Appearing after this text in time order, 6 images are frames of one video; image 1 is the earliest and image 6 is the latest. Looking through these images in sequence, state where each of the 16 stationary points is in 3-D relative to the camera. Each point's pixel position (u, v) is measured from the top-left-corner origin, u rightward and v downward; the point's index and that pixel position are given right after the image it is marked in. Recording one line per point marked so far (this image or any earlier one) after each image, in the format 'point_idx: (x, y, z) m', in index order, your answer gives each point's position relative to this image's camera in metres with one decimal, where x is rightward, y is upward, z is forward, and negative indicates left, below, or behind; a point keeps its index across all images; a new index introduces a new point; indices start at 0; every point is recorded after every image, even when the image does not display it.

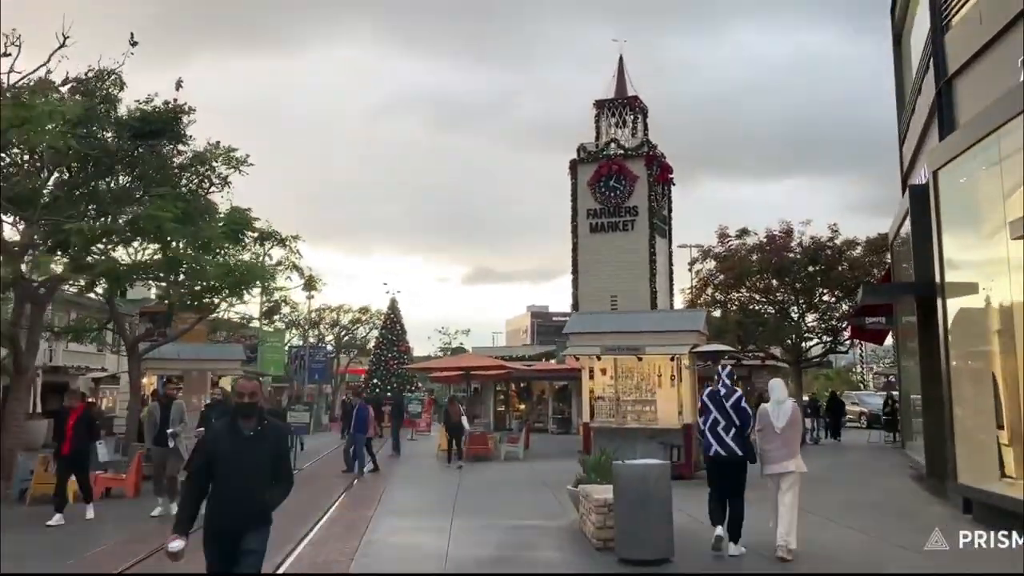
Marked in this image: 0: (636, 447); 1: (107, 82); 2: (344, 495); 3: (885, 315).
0: (+2.4, -3.1, +17.2) m
1: (-7.9, +4.1, +17.5) m
2: (-3.1, -3.9, +16.7) m
3: (+8.0, -0.6, +19.2) m
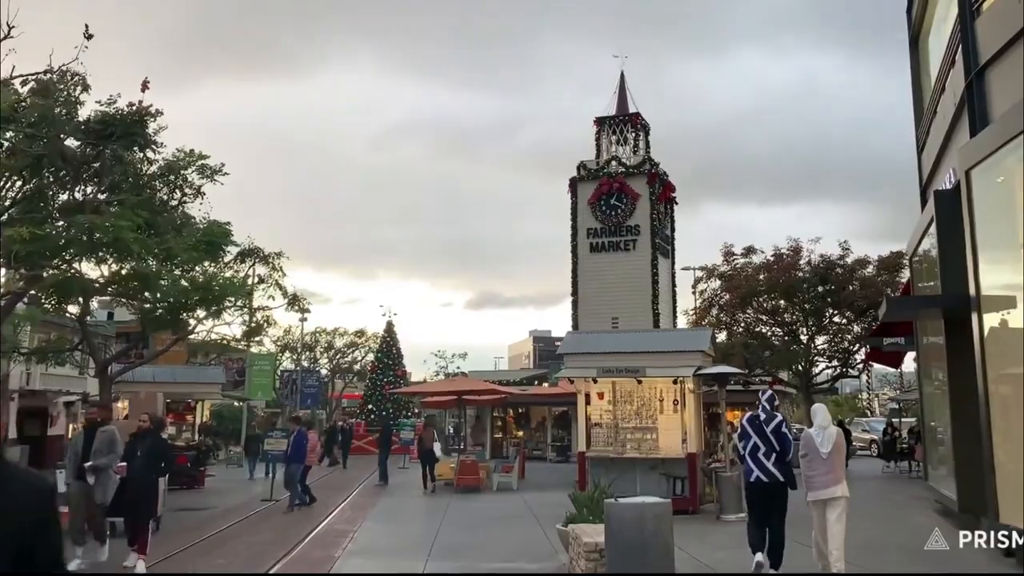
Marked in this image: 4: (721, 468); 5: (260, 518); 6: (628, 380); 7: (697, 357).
0: (+2.2, -3.4, +15.8) m
1: (-8.1, +3.8, +16.4) m
2: (-3.3, -4.2, +15.3) m
3: (+7.9, -1.0, +17.8) m
4: (+3.7, -3.2, +15.8) m
5: (-4.9, -4.5, +17.4) m
6: (+2.2, -1.7, +16.8) m
7: (+3.3, -1.2, +15.7) m
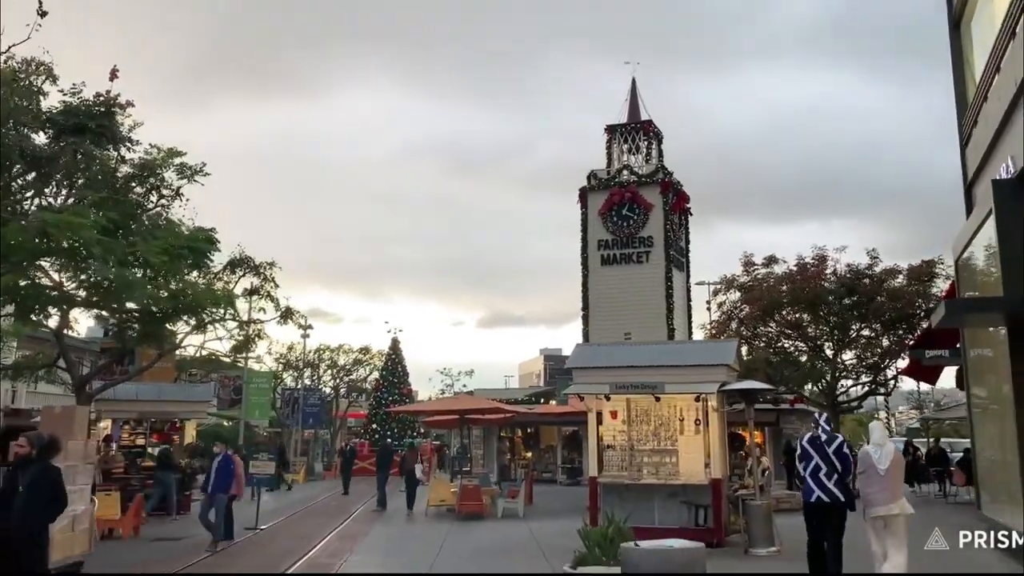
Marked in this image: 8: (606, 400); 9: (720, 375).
0: (+2.3, -3.5, +14.2) m
1: (-8.0, +3.6, +15.0) m
2: (-3.3, -4.3, +13.8) m
3: (+7.9, -1.1, +16.2) m
4: (+3.7, -3.3, +14.2) m
5: (-4.8, -4.6, +15.9) m
6: (+2.3, -1.9, +15.3) m
7: (+3.3, -1.3, +14.1) m
8: (+1.6, -1.9, +15.3) m
9: (+3.3, -1.4, +14.1) m
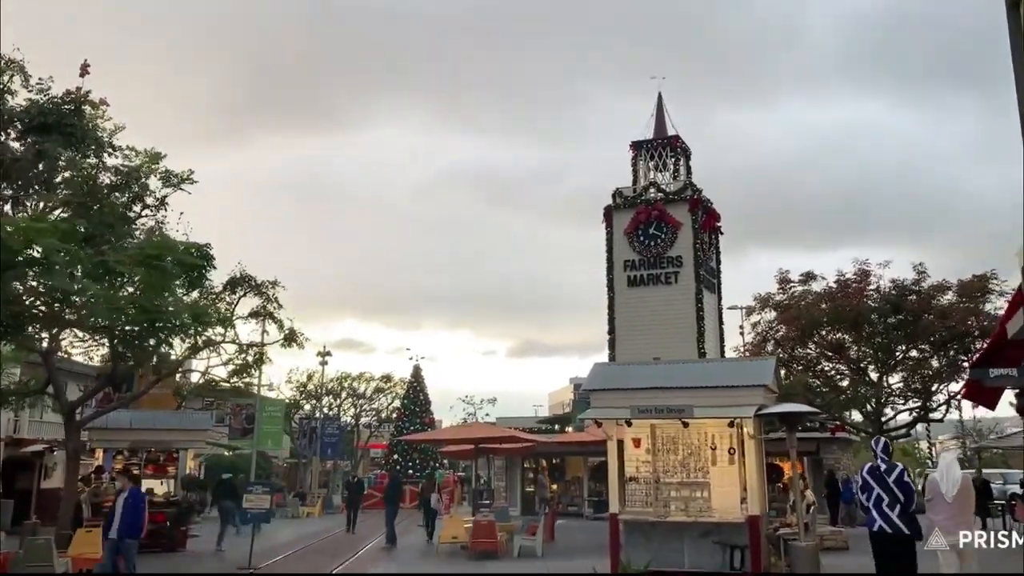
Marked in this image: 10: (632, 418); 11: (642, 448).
0: (+2.4, -3.6, +12.5) m
1: (-7.9, +3.4, +13.9) m
2: (-3.2, -4.5, +12.3) m
3: (+8.1, -1.3, +14.4) m
4: (+3.9, -3.5, +12.4) m
5: (-4.6, -4.9, +14.4) m
6: (+2.4, -2.1, +13.6) m
7: (+3.4, -1.5, +12.5) m
8: (+1.8, -2.1, +13.7) m
9: (+3.4, -1.5, +12.5) m
10: (+1.8, -1.9, +13.0) m
11: (+2.0, -2.4, +13.8) m
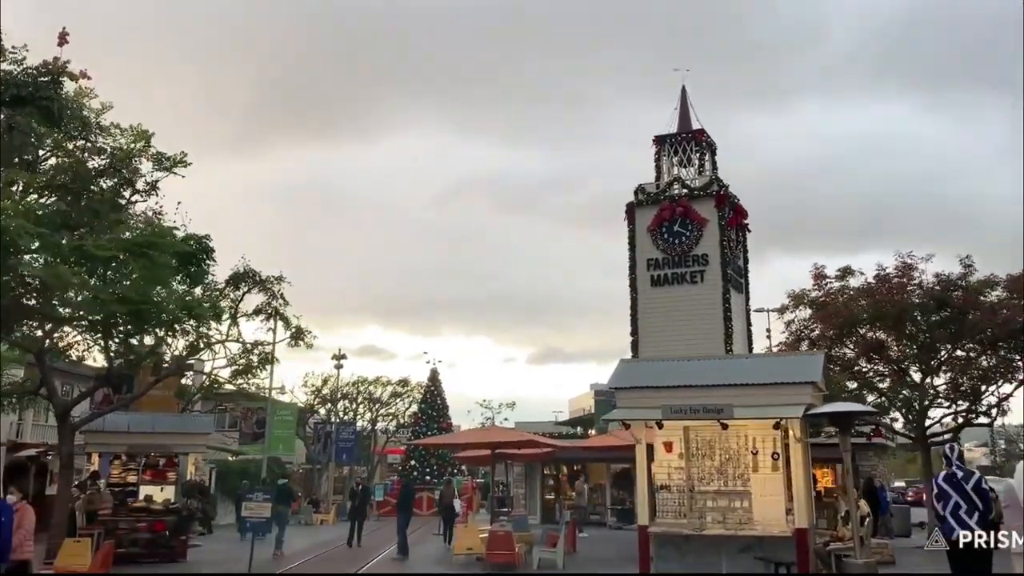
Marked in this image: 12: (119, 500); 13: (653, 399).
0: (+2.6, -3.5, +11.2) m
1: (-7.6, +3.5, +12.9) m
2: (-2.9, -4.3, +11.1) m
3: (+8.4, -1.1, +13.0) m
4: (+4.1, -3.3, +11.1) m
5: (-4.3, -4.8, +13.3) m
6: (+2.7, -1.9, +12.3) m
7: (+3.7, -1.3, +11.2) m
8: (+2.0, -2.0, +12.4) m
9: (+3.7, -1.4, +11.2) m
10: (+2.0, -1.7, +11.8) m
11: (+2.3, -2.3, +12.5) m
12: (-8.5, -4.6, +19.3) m
13: (+1.9, -1.5, +12.0) m
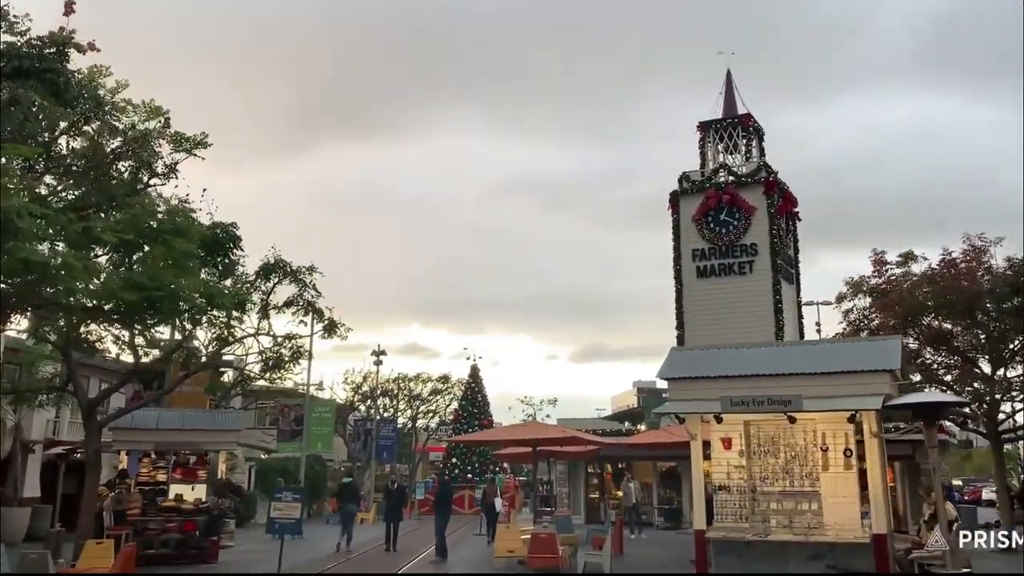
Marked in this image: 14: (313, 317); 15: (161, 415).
0: (+3.1, -3.2, +10.1) m
1: (-7.1, +3.7, +12.2) m
2: (-2.4, -4.1, +10.2) m
3: (+8.9, -0.8, +11.6) m
4: (+4.6, -3.0, +9.9) m
5: (-3.7, -4.6, +12.5) m
6: (+3.2, -1.6, +11.2) m
7: (+4.1, -1.1, +10.0) m
8: (+2.6, -1.7, +11.3) m
9: (+4.1, -1.1, +10.0) m
10: (+2.5, -1.5, +10.7) m
11: (+2.8, -2.0, +11.4) m
12: (-7.6, -4.4, +18.7) m
13: (+2.4, -1.2, +10.9) m
14: (-4.5, -0.7, +20.0) m
15: (-7.7, -2.8, +19.8) m
